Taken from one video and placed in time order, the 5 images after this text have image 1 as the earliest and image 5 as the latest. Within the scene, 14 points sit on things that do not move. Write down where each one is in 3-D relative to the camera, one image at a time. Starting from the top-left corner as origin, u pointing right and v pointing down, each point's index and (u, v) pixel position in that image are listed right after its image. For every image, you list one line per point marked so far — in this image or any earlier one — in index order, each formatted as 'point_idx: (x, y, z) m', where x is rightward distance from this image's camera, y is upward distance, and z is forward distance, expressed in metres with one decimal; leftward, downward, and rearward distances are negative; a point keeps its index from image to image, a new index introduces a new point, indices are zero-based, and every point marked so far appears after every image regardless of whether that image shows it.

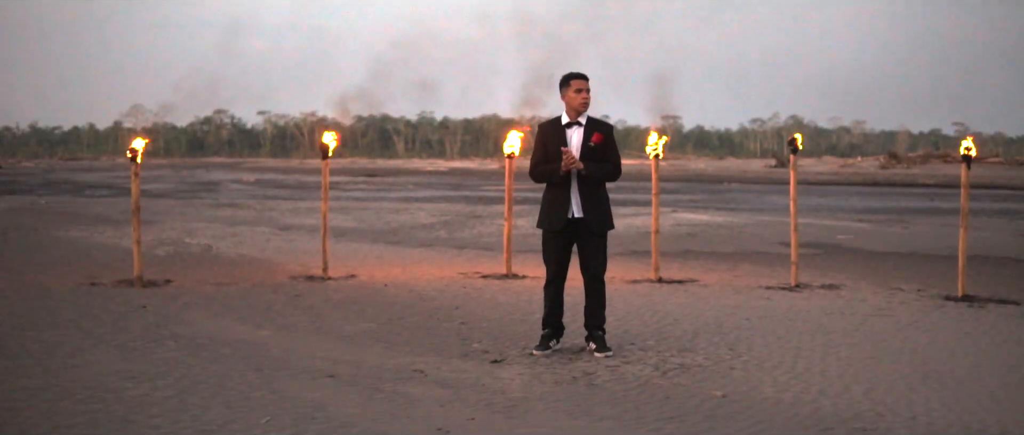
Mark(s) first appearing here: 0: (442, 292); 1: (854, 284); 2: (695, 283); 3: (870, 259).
0: (-0.3, -0.4, +9.3) m
1: (+1.9, -0.4, +10.1) m
2: (+1.0, -0.4, +10.0) m
3: (+2.5, -0.3, +12.8) m
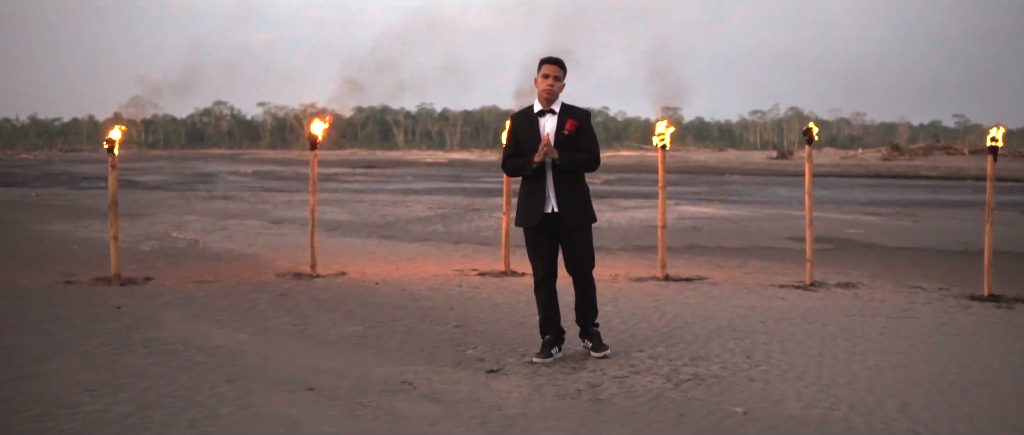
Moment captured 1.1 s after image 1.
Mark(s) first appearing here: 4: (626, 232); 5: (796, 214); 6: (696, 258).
0: (-0.4, -0.3, +8.8) m
1: (+1.8, -0.3, +9.6) m
2: (+1.0, -0.3, +9.5) m
3: (+2.5, -0.2, +12.3) m
4: (+0.9, -0.1, +14.4) m
5: (+2.8, +0.1, +18.1) m
6: (+1.1, -0.2, +11.4) m
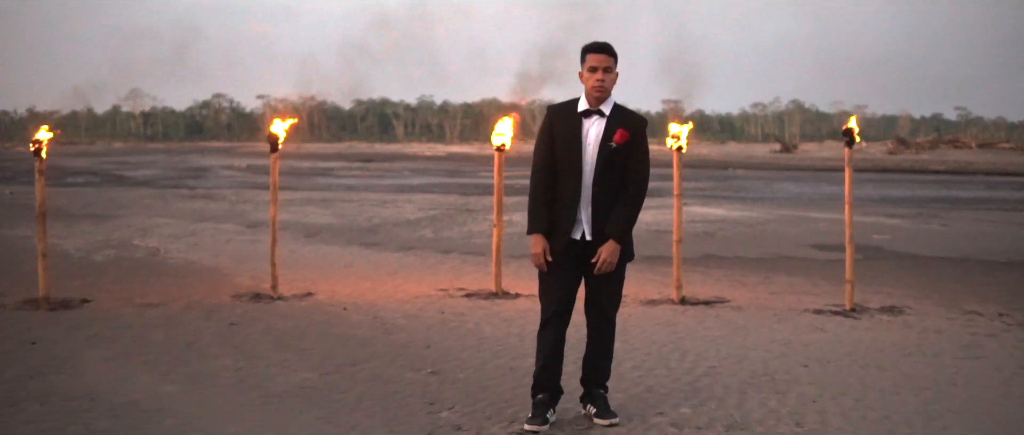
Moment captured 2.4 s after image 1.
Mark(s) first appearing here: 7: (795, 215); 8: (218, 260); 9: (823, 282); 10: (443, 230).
0: (-0.4, -0.4, +7.5) m
1: (+1.8, -0.4, +8.3) m
2: (+0.9, -0.4, +8.2) m
3: (+2.4, -0.3, +11.0) m
4: (+0.9, -0.2, +13.1) m
5: (+2.8, 0.0, +16.9) m
6: (+1.1, -0.3, +10.1) m
7: (+2.6, 0.0, +16.9) m
8: (-1.8, -0.3, +11.2) m
9: (+1.6, -0.3, +9.4) m
10: (-0.5, -0.1, +14.5) m
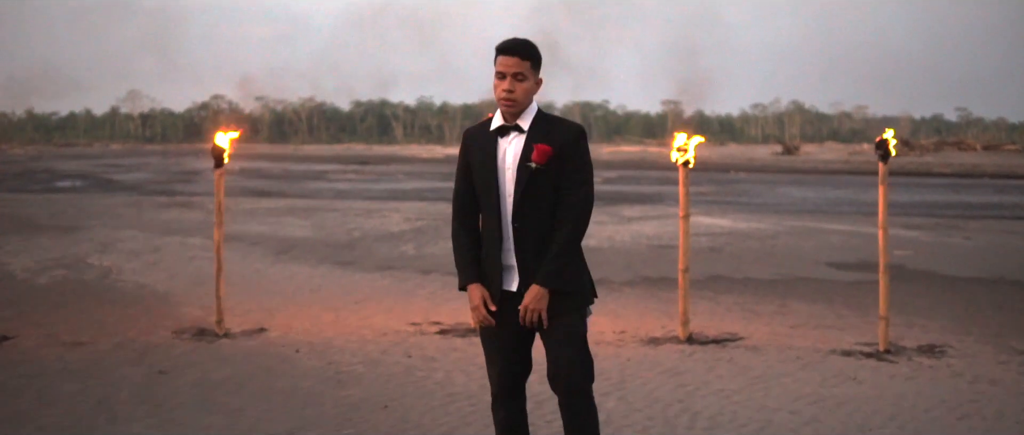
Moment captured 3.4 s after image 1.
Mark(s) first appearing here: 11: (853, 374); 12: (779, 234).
0: (-0.5, -0.5, +6.4) m
1: (+1.7, -0.5, +7.2) m
2: (+0.9, -0.5, +7.1) m
3: (+2.3, -0.4, +9.9) m
4: (+0.8, -0.3, +12.0) m
5: (+2.7, -0.1, +15.8) m
6: (+1.0, -0.4, +9.0) m
7: (+2.5, -0.1, +15.8) m
8: (-1.8, -0.4, +10.1) m
9: (+1.5, -0.4, +8.3) m
10: (-0.6, -0.2, +13.4) m
11: (+1.1, -0.5, +6.2) m
12: (+2.1, -0.1, +14.5) m
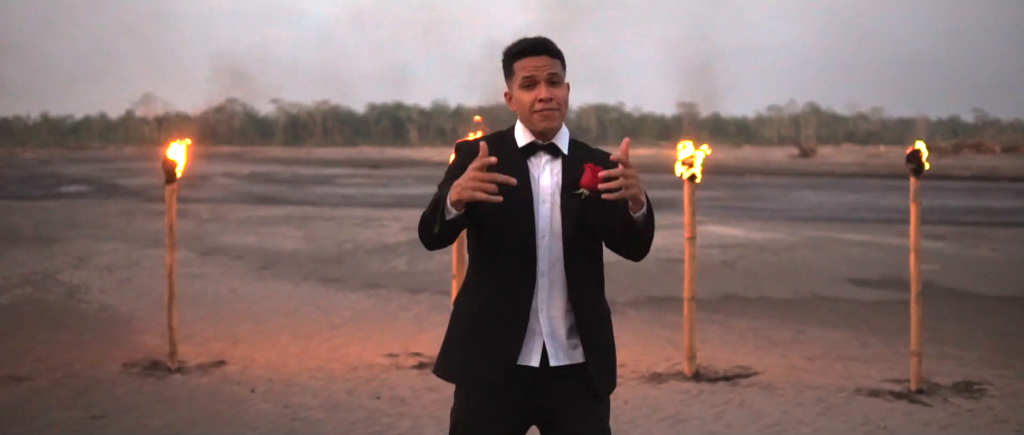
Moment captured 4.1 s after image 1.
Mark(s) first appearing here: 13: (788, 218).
0: (-0.5, -0.6, +5.6) m
1: (+1.7, -0.6, +6.4) m
2: (+0.8, -0.5, +6.3) m
3: (+2.3, -0.5, +9.1) m
4: (+0.8, -0.3, +11.3) m
5: (+2.7, -0.2, +15.0) m
6: (+1.0, -0.5, +8.2) m
7: (+2.5, -0.2, +15.0) m
8: (-1.9, -0.4, +9.4) m
9: (+1.5, -0.5, +7.5) m
10: (-0.6, -0.3, +12.6) m
11: (+1.1, -0.6, +5.4) m
12: (+2.1, -0.2, +13.8) m
13: (+2.9, 0.0, +19.7) m
